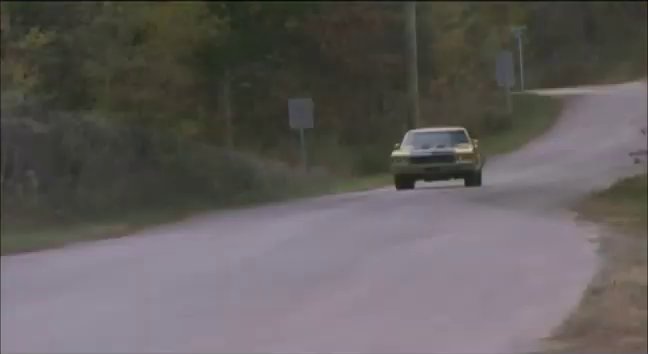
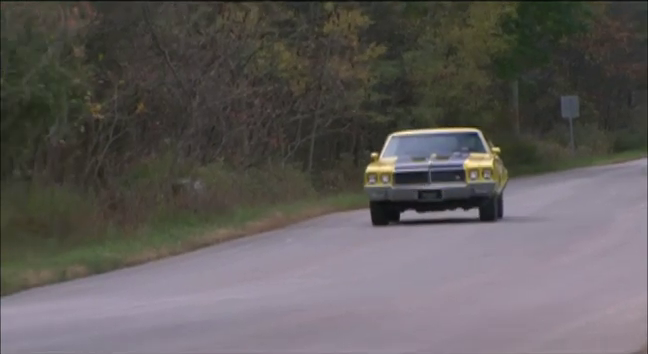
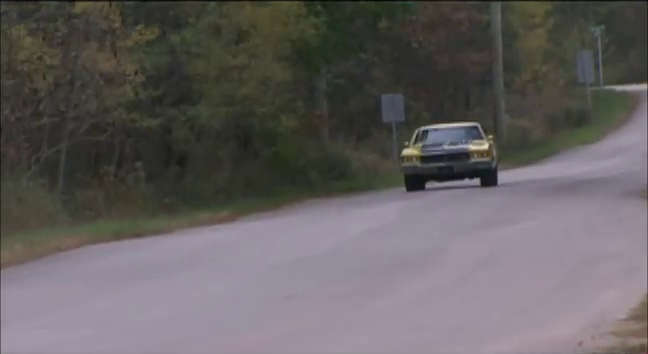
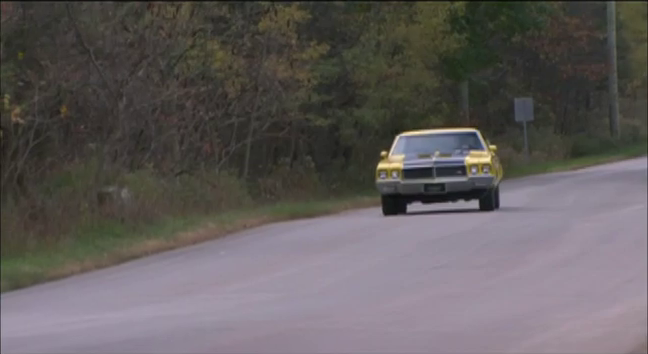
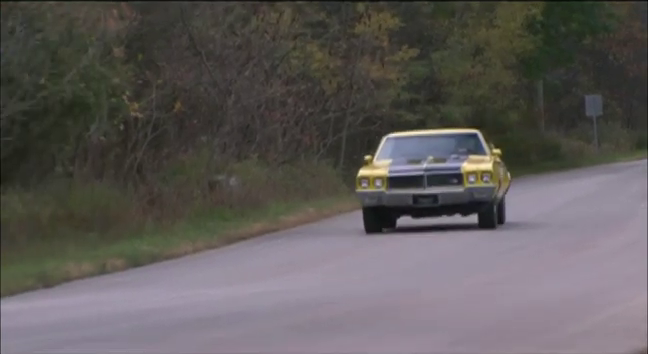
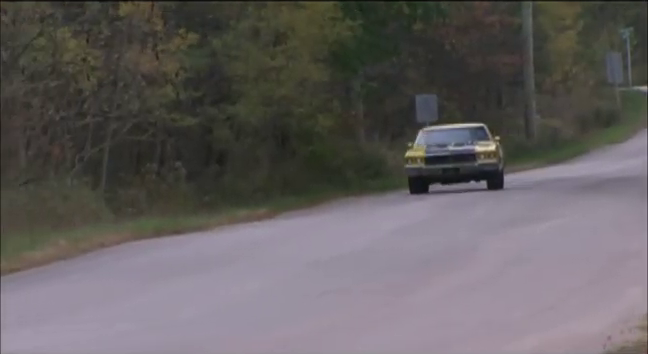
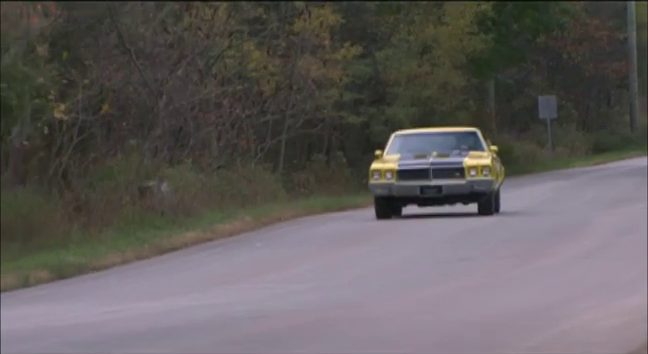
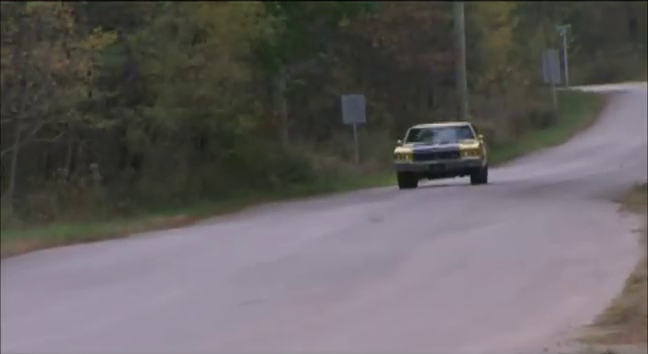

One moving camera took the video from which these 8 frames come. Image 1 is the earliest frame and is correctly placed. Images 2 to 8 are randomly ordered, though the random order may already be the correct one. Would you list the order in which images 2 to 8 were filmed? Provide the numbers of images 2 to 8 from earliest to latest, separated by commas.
8, 3, 6, 4, 7, 2, 5
